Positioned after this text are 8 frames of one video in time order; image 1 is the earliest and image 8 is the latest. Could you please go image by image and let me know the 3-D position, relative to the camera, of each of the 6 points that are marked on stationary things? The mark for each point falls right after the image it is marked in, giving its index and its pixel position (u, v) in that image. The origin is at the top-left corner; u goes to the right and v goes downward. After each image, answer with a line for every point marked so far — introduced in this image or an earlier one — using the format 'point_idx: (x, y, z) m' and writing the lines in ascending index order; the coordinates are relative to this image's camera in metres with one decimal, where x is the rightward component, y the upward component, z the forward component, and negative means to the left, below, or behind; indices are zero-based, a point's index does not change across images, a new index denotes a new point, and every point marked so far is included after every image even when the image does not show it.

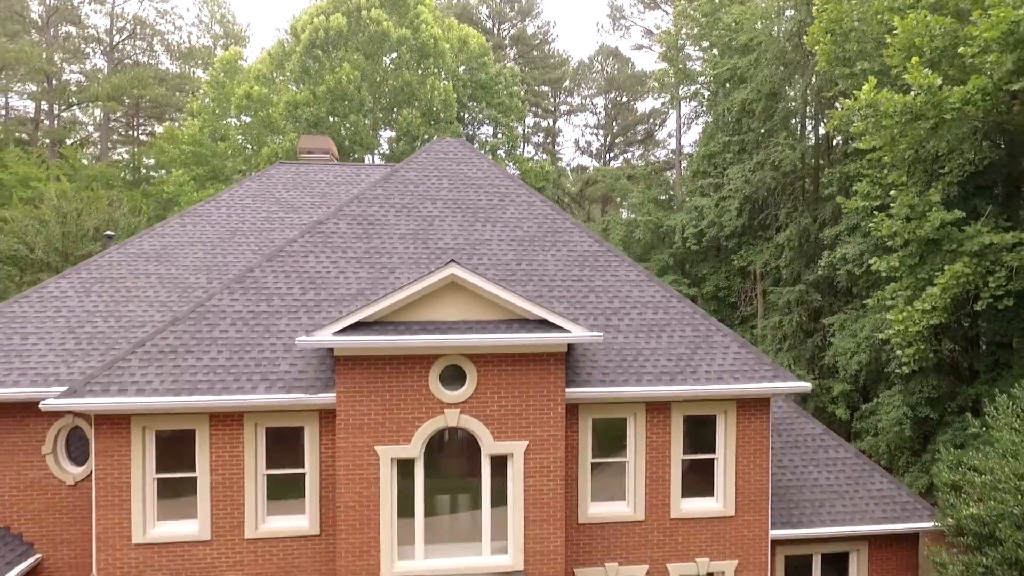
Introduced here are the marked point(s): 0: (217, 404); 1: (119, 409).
0: (-4.0, -1.6, +8.7) m
1: (-5.3, -1.6, +8.6) m
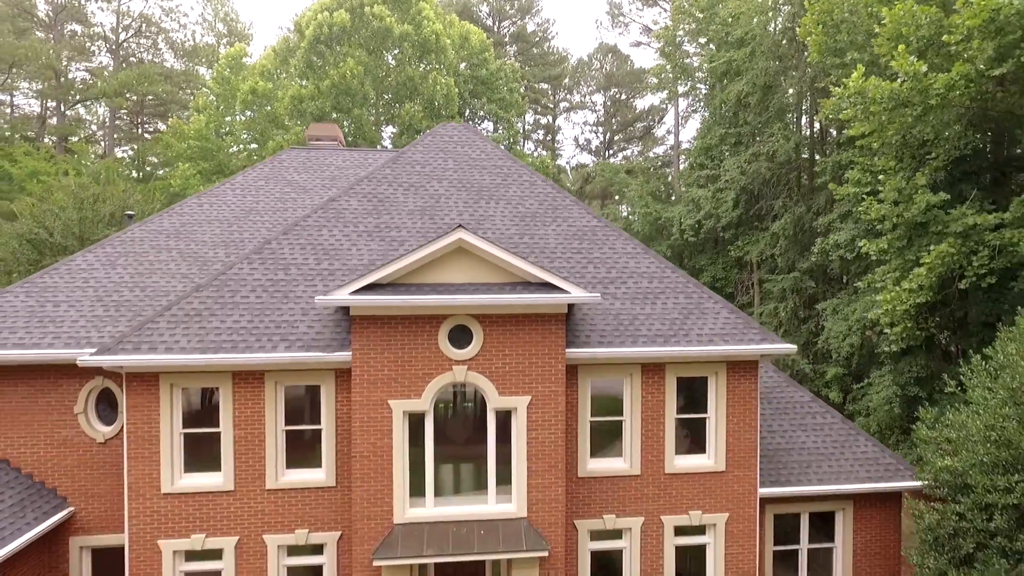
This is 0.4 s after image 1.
0: (-4.0, -1.1, +9.3) m
1: (-5.2, -1.1, +9.2) m
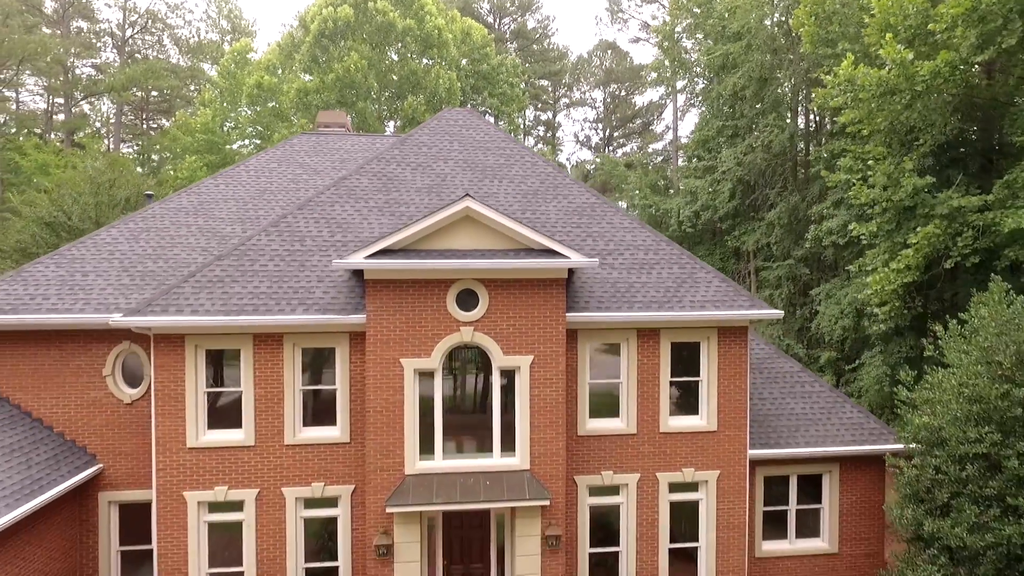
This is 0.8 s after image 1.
0: (-3.9, -0.6, +10.0) m
1: (-5.2, -0.6, +9.8) m
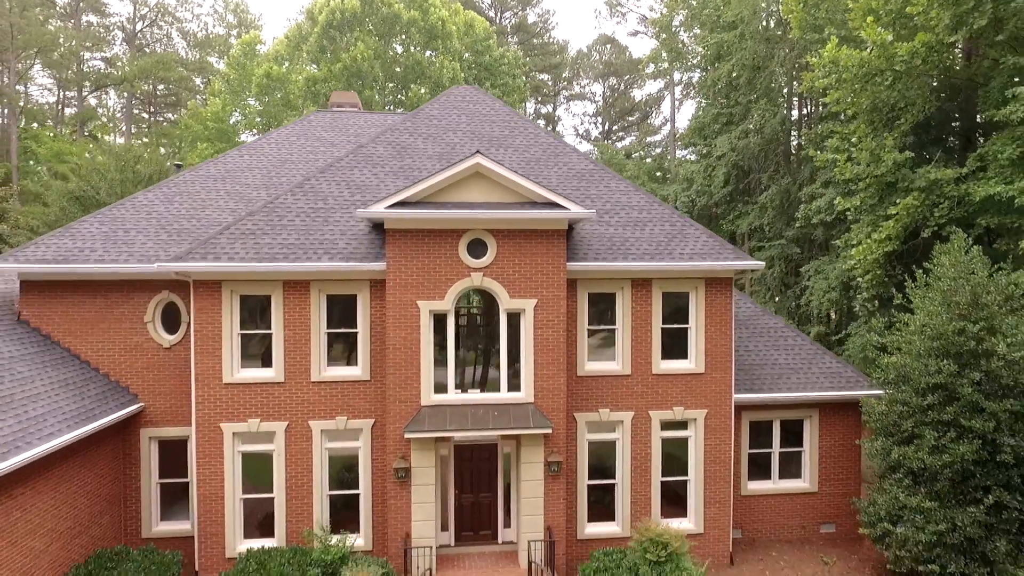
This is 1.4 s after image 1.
0: (-3.8, +0.3, +11.0) m
1: (-5.1, +0.3, +10.9) m
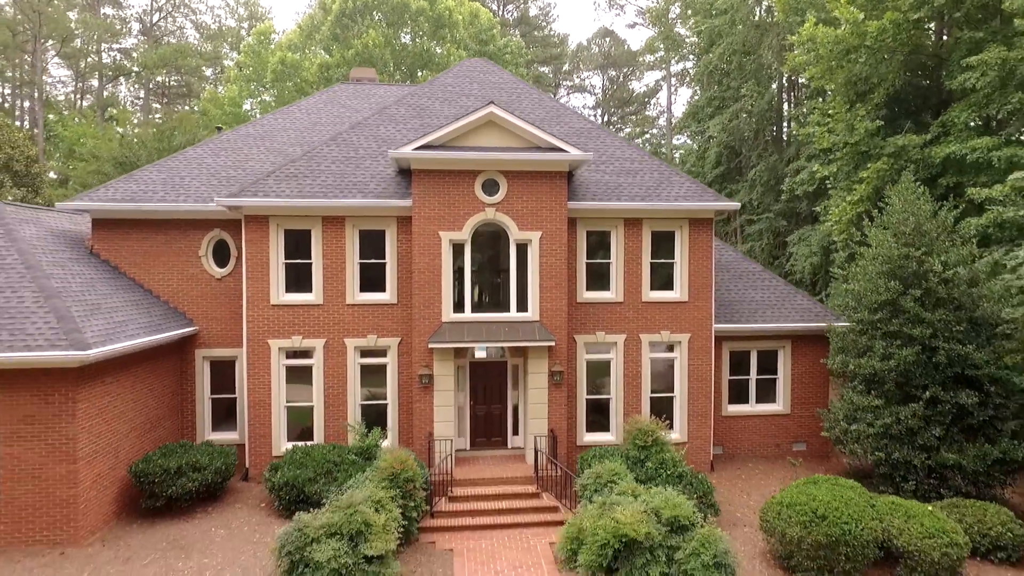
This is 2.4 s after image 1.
0: (-3.6, +1.6, +12.8) m
1: (-4.9, +1.6, +12.6) m
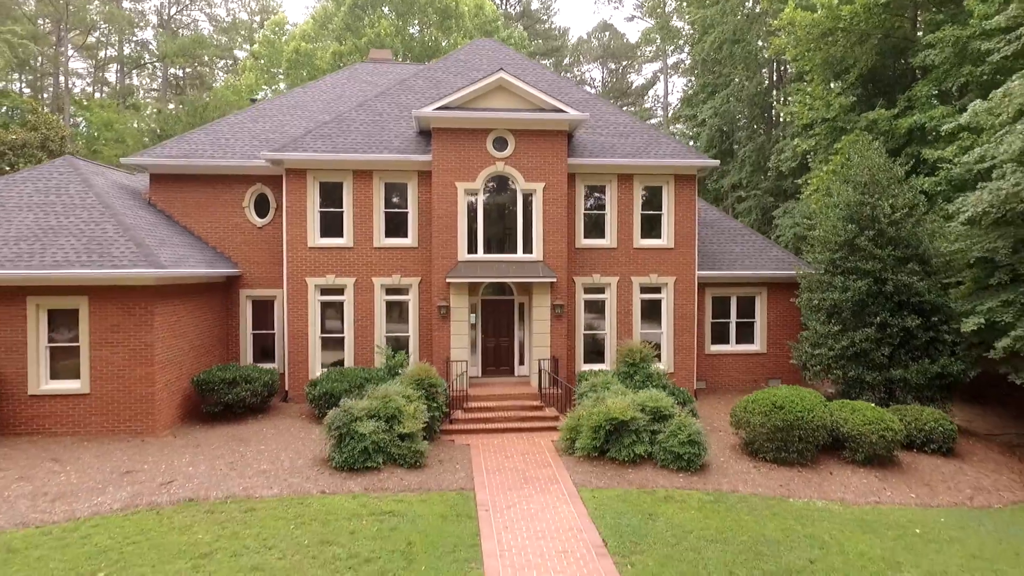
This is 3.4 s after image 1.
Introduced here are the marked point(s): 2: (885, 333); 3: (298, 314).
0: (-3.5, +2.9, +14.6) m
1: (-4.7, +2.8, +14.5) m
2: (+7.8, -0.9, +13.4) m
3: (-4.9, -0.6, +14.7) m
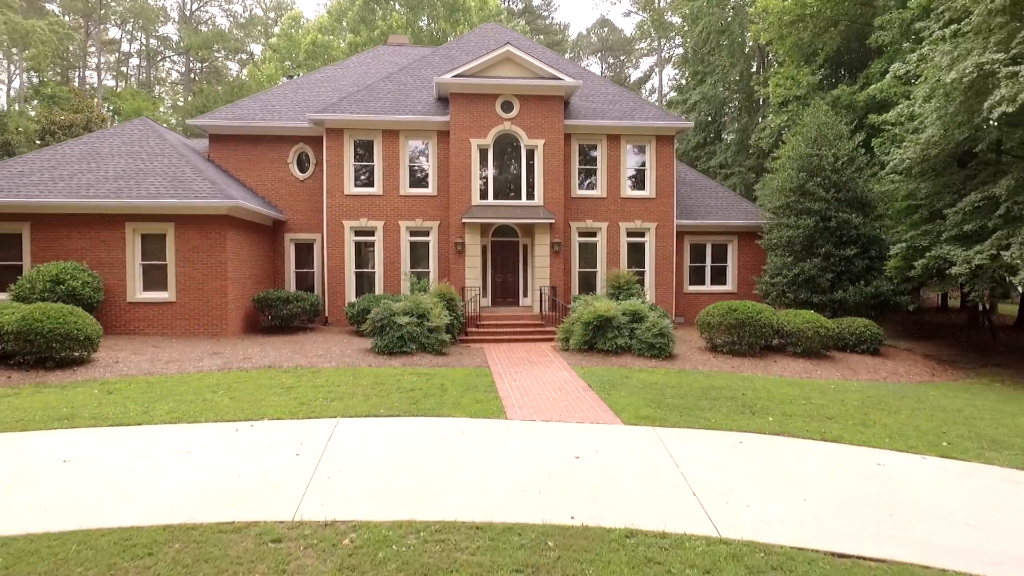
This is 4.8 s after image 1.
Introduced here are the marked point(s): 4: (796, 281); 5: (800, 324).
0: (-3.3, +4.5, +17.3) m
1: (-4.6, +4.4, +17.1) m
2: (+7.9, +0.7, +16.0) m
3: (-4.8, +1.0, +17.4) m
4: (+7.2, +0.2, +16.3) m
5: (+6.2, -0.8, +13.8) m
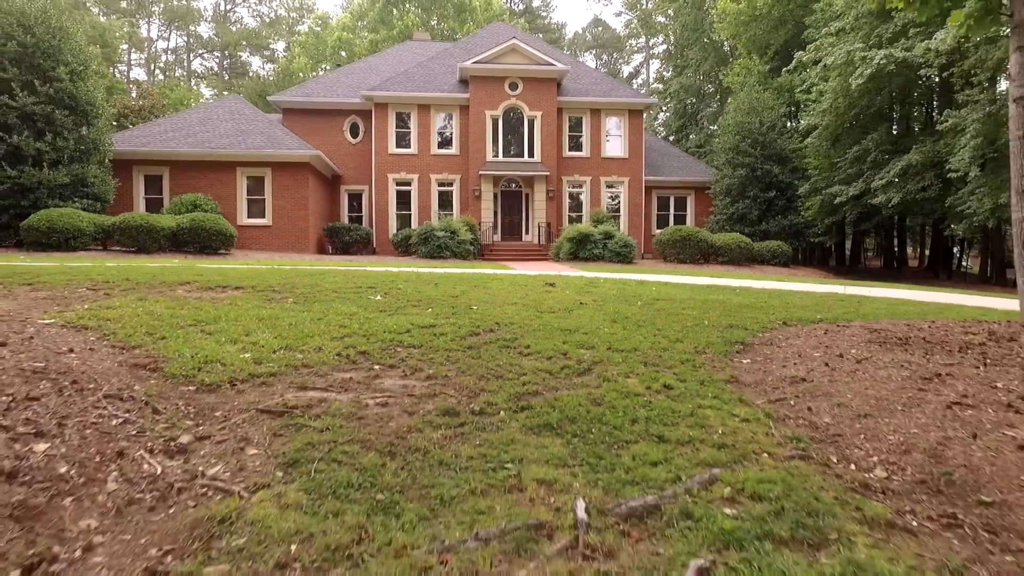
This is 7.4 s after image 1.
0: (-3.2, +6.6, +22.4) m
1: (-4.4, +6.6, +22.2) m
2: (+8.1, +2.8, +21.1) m
3: (-4.6, +3.1, +22.4) m
4: (+7.4, +2.3, +21.4) m
5: (+6.4, +1.3, +18.9) m
